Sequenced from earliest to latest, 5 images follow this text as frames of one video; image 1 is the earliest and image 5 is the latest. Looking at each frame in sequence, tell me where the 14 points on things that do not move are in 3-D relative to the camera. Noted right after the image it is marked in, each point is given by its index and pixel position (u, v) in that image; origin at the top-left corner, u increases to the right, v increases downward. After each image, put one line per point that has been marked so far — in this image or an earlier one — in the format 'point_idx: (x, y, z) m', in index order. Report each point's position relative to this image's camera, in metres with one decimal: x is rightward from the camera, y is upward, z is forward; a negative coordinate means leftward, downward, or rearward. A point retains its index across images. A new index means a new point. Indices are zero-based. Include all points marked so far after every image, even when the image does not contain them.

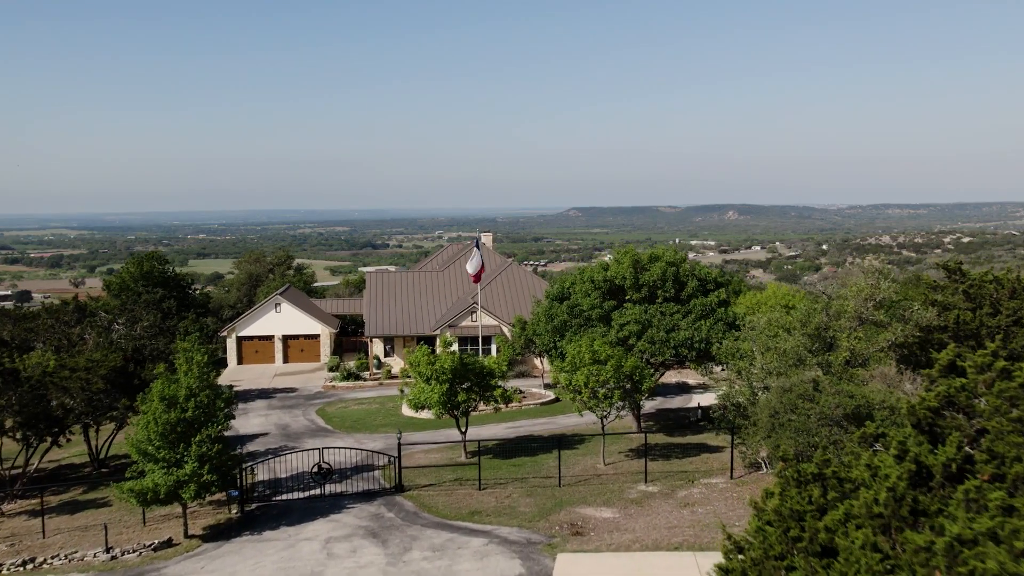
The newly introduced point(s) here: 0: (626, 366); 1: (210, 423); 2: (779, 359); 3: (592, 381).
0: (+2.9, -2.0, +18.3) m
1: (-6.5, -2.9, +15.5) m
2: (+6.3, -1.7, +17.1) m
3: (+2.0, -2.4, +18.1) m
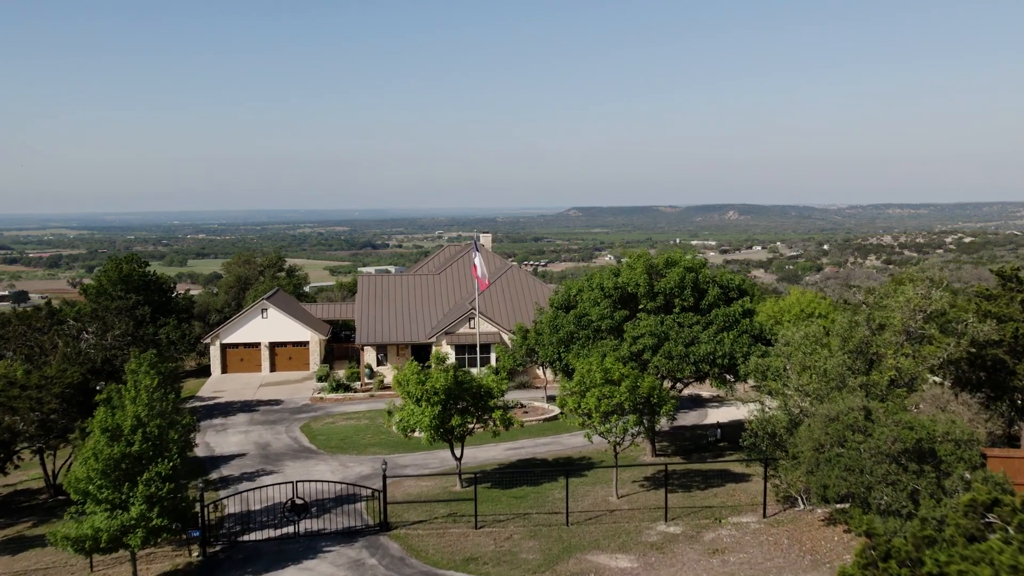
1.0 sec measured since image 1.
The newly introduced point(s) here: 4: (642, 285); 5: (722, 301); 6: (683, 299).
0: (+2.9, -2.2, +16.2) m
1: (-6.4, -3.1, +13.3) m
2: (+6.3, -1.9, +14.9) m
3: (+2.0, -2.6, +15.9) m
4: (+3.5, +0.1, +19.3) m
5: (+5.6, -0.3, +19.4) m
6: (+4.5, -0.3, +19.2) m
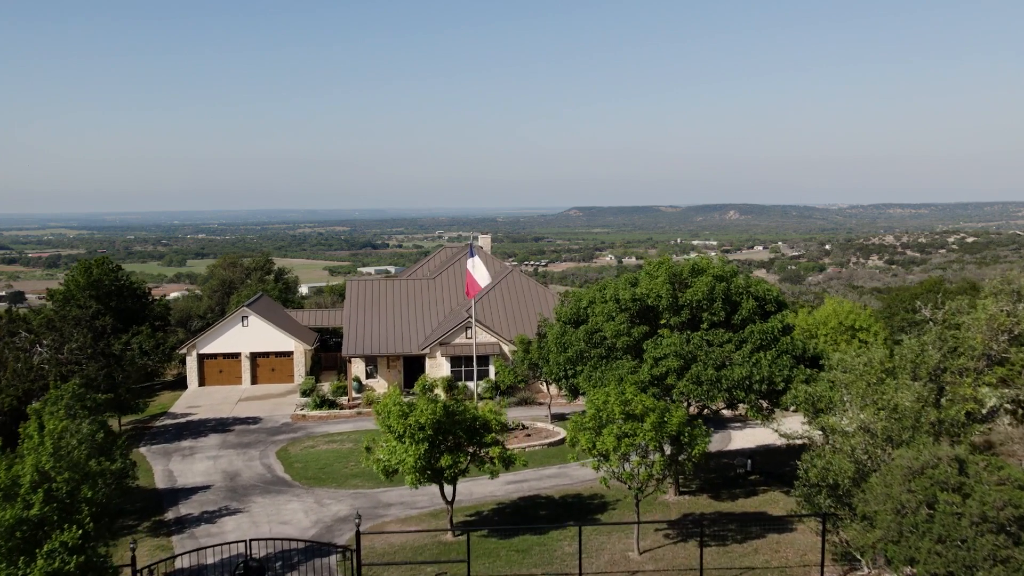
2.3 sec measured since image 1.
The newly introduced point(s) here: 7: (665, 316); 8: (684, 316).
0: (+2.9, -2.5, +13.4) m
1: (-6.4, -3.4, +10.6) m
2: (+6.3, -2.2, +12.2) m
3: (+2.0, -2.9, +13.1) m
4: (+3.5, -0.2, +16.5) m
5: (+5.6, -0.6, +16.6) m
6: (+4.5, -0.6, +16.4) m
7: (+3.5, -0.6, +16.6) m
8: (+3.9, -0.6, +16.5) m
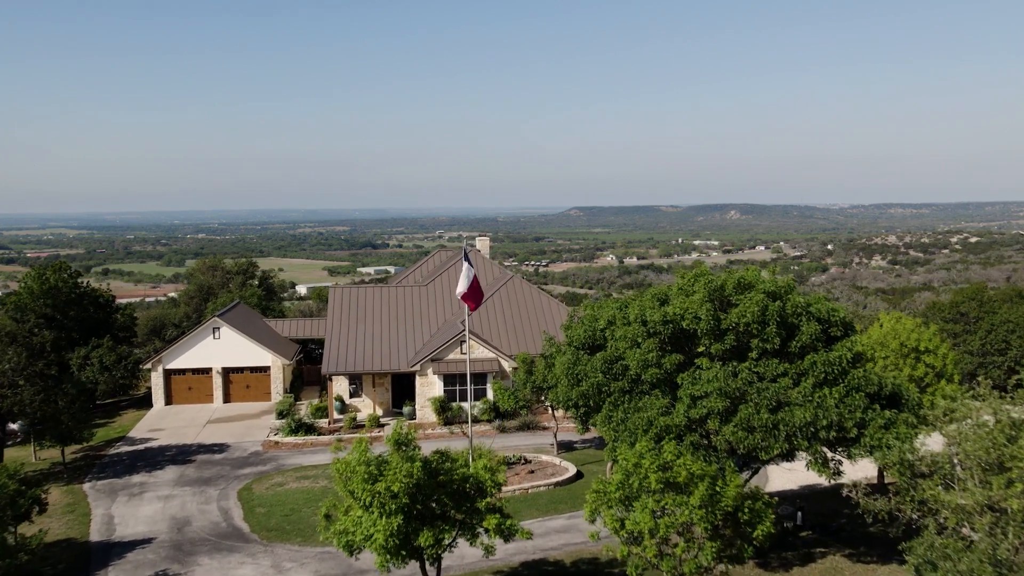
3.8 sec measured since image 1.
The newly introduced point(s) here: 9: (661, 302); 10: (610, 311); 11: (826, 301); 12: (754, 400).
0: (+3.0, -2.9, +10.1) m
1: (-6.4, -3.8, +7.2) m
2: (+6.3, -2.5, +8.8) m
3: (+2.0, -3.2, +9.8) m
4: (+3.5, -0.6, +13.2) m
5: (+5.6, -1.0, +13.3) m
6: (+4.5, -0.9, +13.1) m
7: (+3.5, -1.0, +13.3) m
8: (+3.9, -1.0, +13.1) m
9: (+2.9, -0.3, +14.0) m
10: (+2.1, -0.5, +15.2) m
11: (+6.0, -0.3, +13.9) m
12: (+4.2, -1.9, +12.6) m
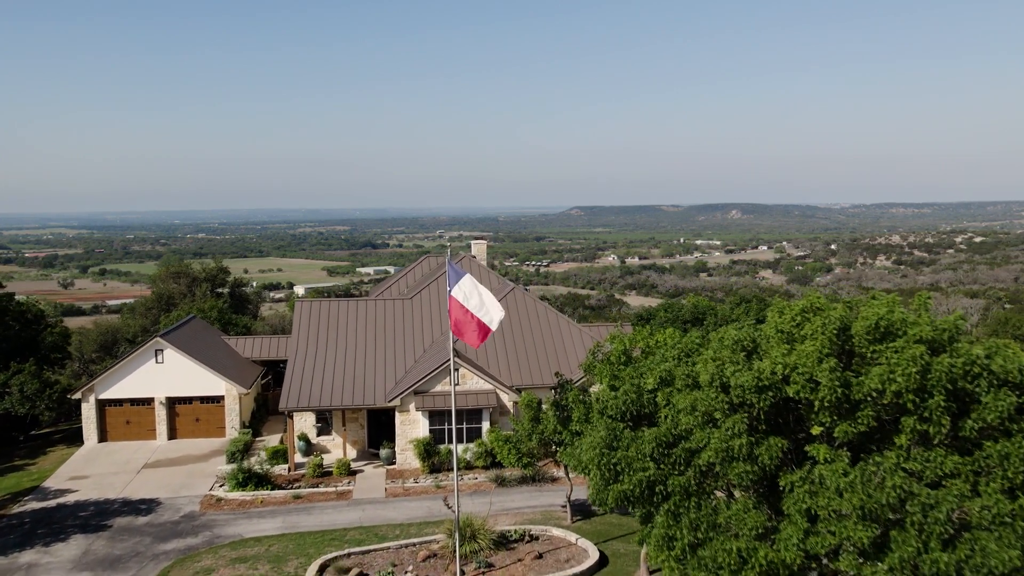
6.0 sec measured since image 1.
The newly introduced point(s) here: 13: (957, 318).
0: (+3.0, -3.4, +5.0) m
1: (-6.4, -4.3, +2.2) m
2: (+6.4, -3.1, +3.8) m
3: (+2.1, -3.7, +4.7) m
4: (+3.5, -1.1, +8.1) m
5: (+5.7, -1.5, +8.2) m
6: (+4.6, -1.4, +8.0) m
7: (+3.5, -1.5, +8.2) m
8: (+3.9, -1.5, +8.1) m
9: (+2.9, -0.8, +9.0) m
10: (+2.1, -1.0, +10.1) m
11: (+6.0, -0.8, +8.8) m
12: (+4.2, -2.5, +7.5) m
13: (+5.4, -0.4, +8.8) m
